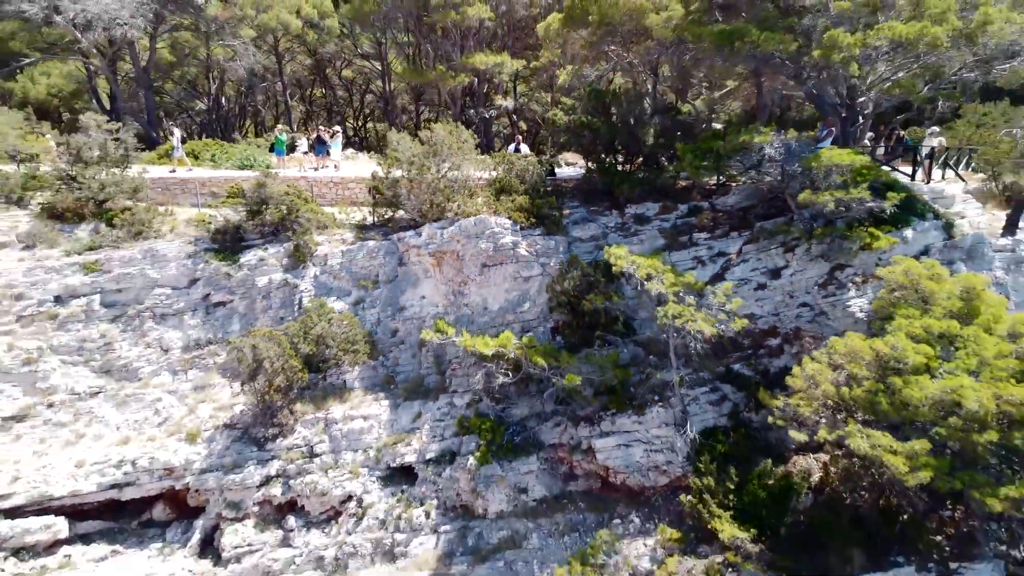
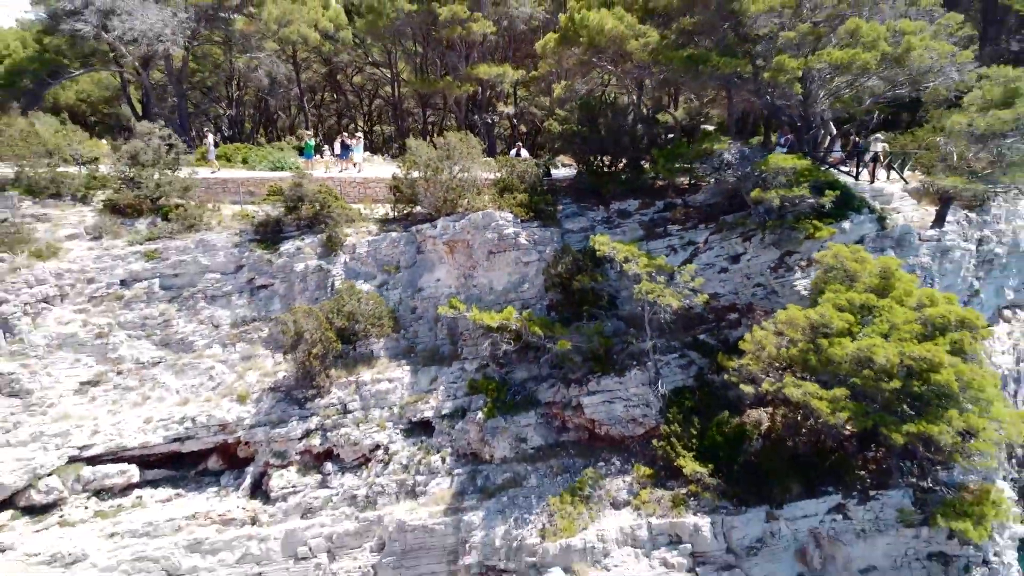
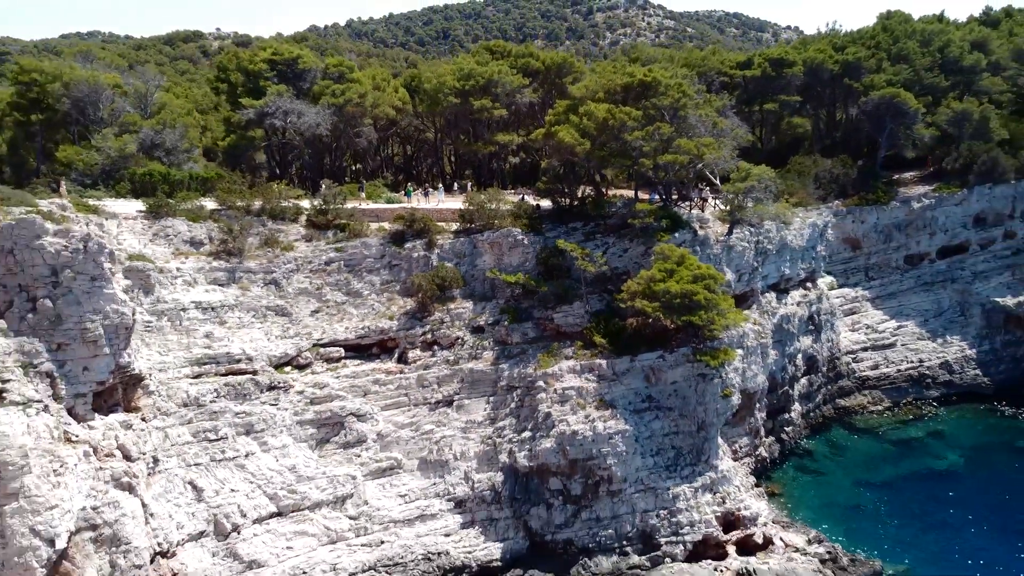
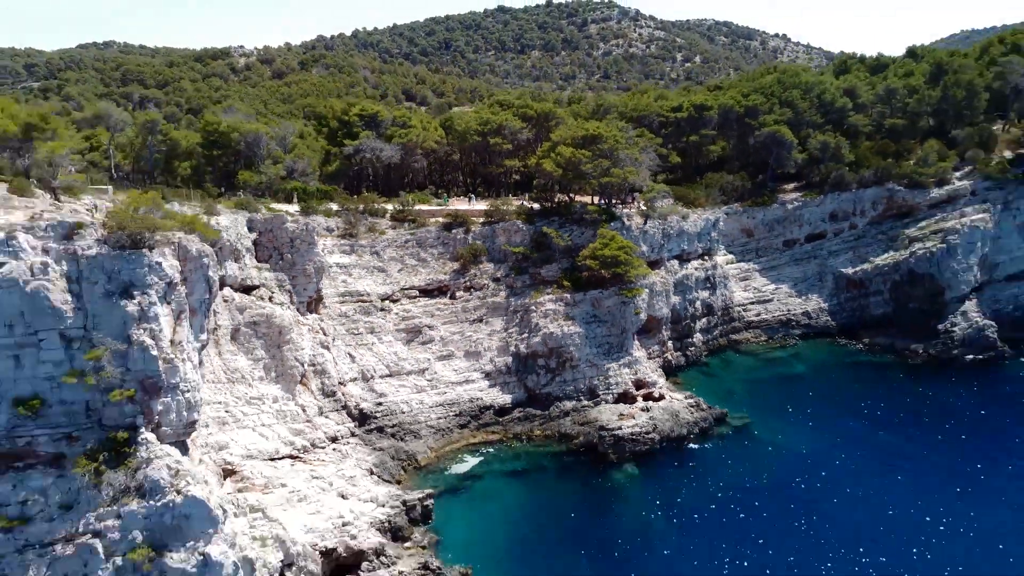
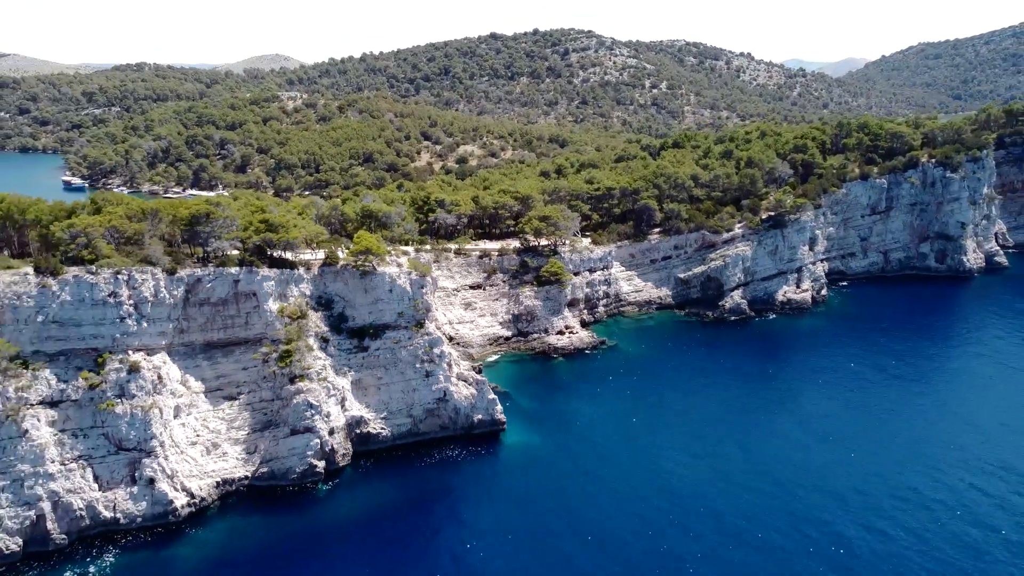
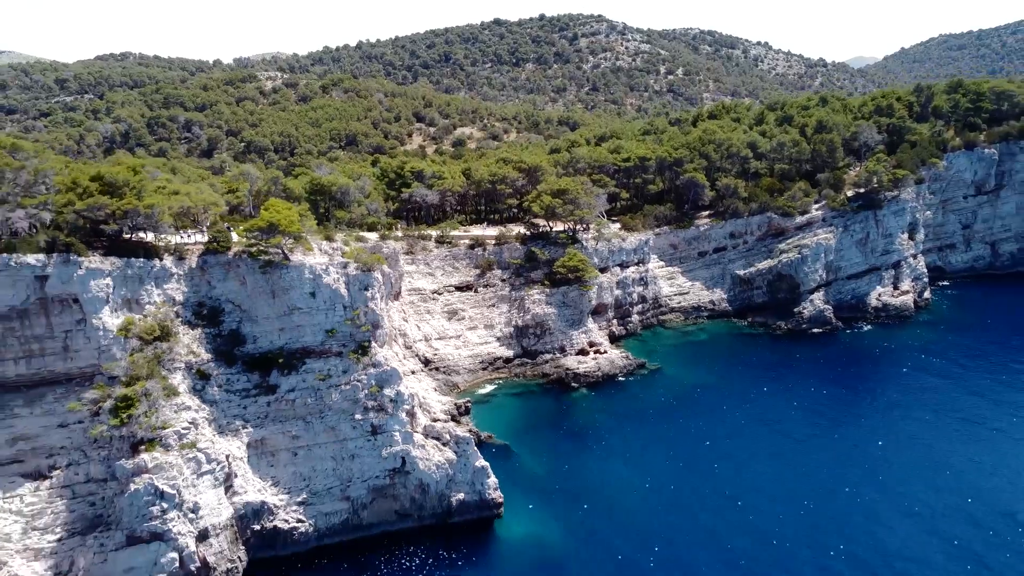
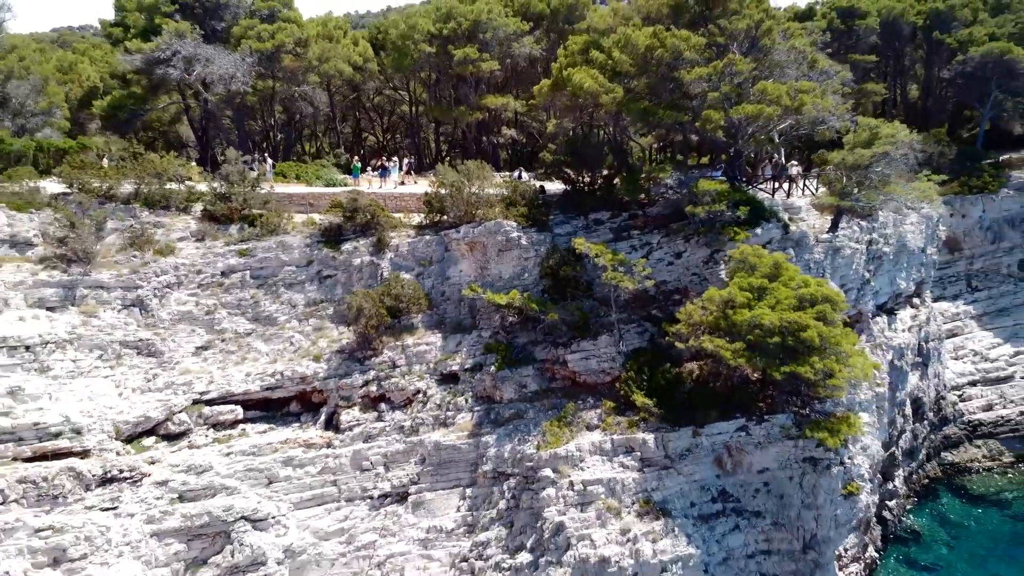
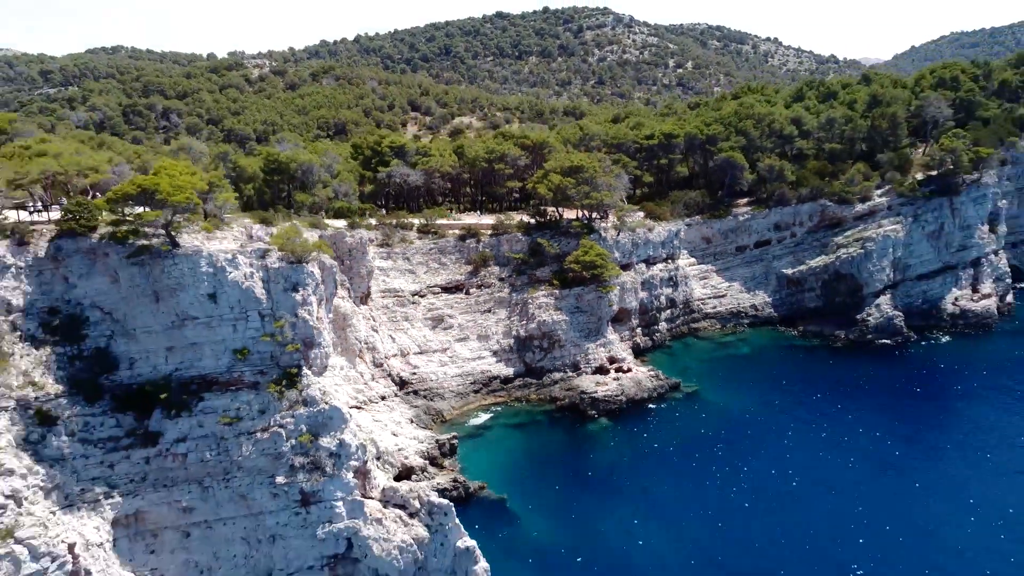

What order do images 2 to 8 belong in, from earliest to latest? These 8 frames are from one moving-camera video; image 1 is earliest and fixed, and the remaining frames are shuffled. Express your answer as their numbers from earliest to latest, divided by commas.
2, 7, 3, 4, 8, 6, 5
